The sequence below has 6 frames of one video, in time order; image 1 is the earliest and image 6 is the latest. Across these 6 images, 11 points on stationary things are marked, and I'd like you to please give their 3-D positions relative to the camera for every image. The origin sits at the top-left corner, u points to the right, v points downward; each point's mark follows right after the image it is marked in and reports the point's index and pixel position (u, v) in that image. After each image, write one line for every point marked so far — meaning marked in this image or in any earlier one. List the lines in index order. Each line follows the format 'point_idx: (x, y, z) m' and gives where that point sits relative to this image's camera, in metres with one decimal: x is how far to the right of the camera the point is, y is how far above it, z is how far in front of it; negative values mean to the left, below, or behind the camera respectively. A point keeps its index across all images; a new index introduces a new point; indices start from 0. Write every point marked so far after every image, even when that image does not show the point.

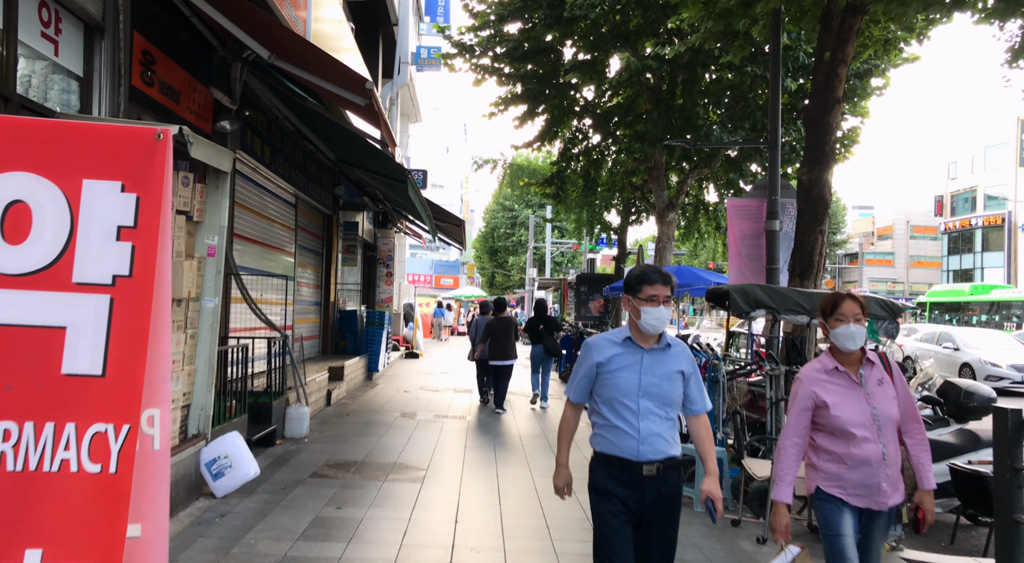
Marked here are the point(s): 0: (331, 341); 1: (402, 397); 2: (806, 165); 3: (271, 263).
0: (-3.1, -1.0, +12.7) m
1: (-1.6, -1.8, +11.2) m
2: (+3.6, +1.4, +9.1) m
3: (-3.2, +0.2, +9.9) m
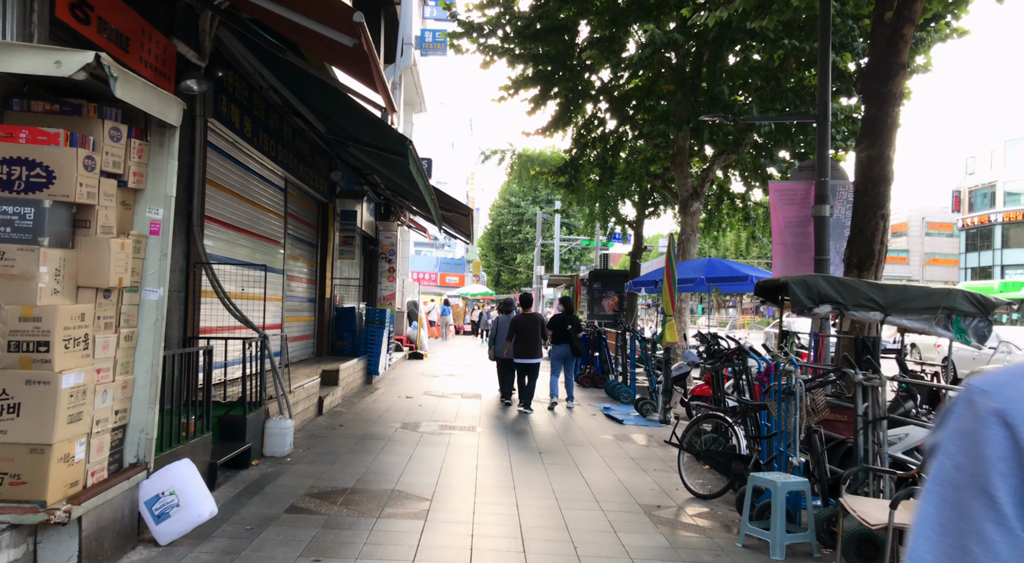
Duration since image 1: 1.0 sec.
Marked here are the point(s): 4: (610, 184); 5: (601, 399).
0: (-2.9, -0.9, +11.6) m
1: (-1.5, -1.7, +10.1) m
2: (+3.8, +1.5, +8.0) m
3: (-3.0, +0.3, +8.8) m
4: (+2.3, +2.2, +17.1) m
5: (+1.4, -1.9, +12.0) m
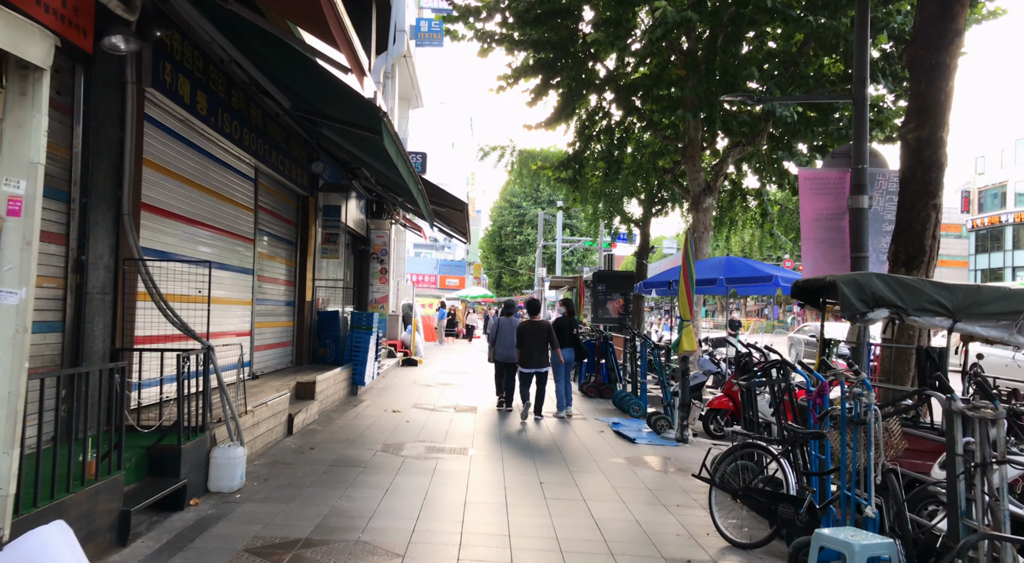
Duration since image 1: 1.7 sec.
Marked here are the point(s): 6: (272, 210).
0: (-2.9, -1.0, +10.6) m
1: (-1.5, -1.7, +9.1) m
2: (+3.8, +1.5, +7.0) m
3: (-3.0, +0.3, +7.8) m
4: (+2.3, +2.2, +16.0) m
5: (+1.4, -1.9, +11.0) m
6: (-3.1, +0.9, +9.5) m
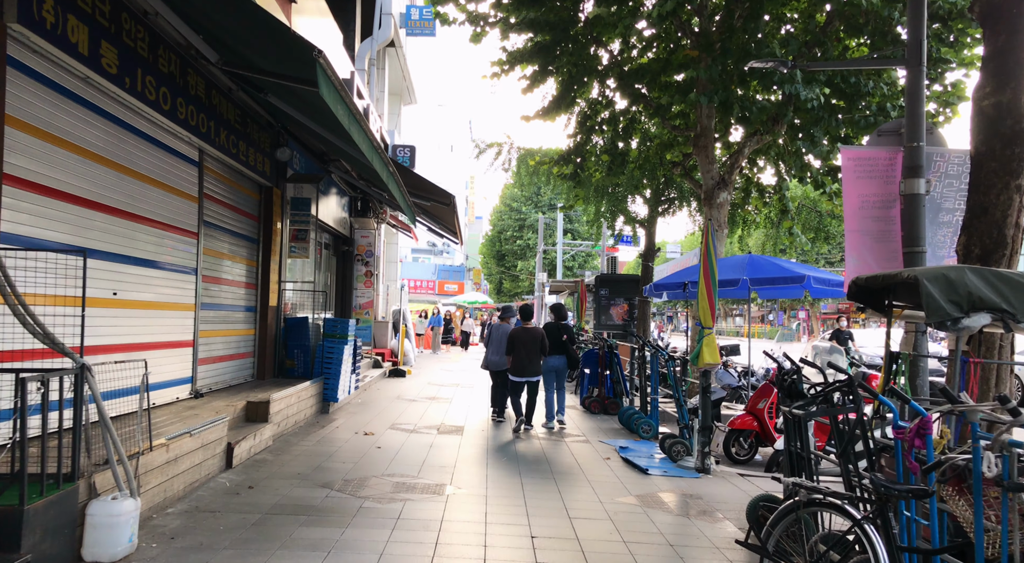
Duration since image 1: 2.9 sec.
0: (-3.0, -1.0, +9.3) m
1: (-1.6, -1.7, +7.8) m
2: (+3.7, +1.5, +5.7) m
3: (-3.1, +0.3, +6.5) m
4: (+2.2, +2.1, +14.8) m
5: (+1.3, -1.9, +9.7) m
6: (-3.2, +0.9, +8.2) m
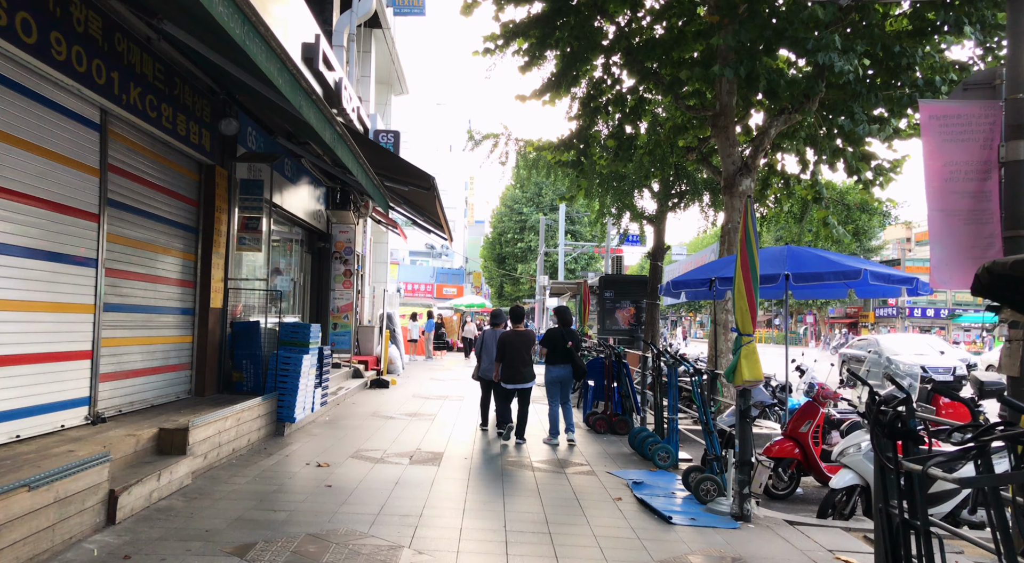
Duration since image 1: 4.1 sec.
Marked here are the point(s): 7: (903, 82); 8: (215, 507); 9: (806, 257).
0: (-3.1, -1.0, +7.8) m
1: (-1.7, -1.7, +6.3) m
2: (+3.5, +1.6, +4.2) m
3: (-3.2, +0.4, +5.0) m
4: (+2.1, +2.1, +13.2) m
5: (+1.2, -1.9, +8.1) m
6: (-3.3, +0.9, +6.7) m
7: (+5.7, +2.9, +10.8) m
8: (-2.1, -1.6, +5.1) m
9: (+2.8, +0.2, +6.9) m
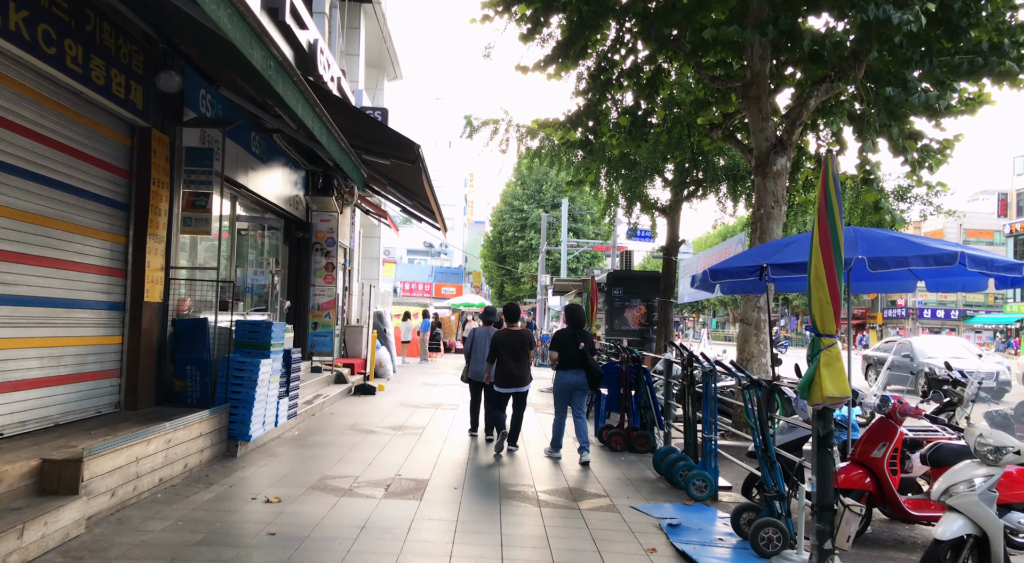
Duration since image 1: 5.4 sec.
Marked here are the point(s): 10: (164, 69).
0: (-3.1, -0.9, +6.4) m
1: (-1.7, -1.6, +4.8) m
2: (+3.5, +1.7, +2.8) m
3: (-3.2, +0.5, +3.6) m
4: (+2.1, +2.2, +11.8) m
5: (+1.2, -1.8, +6.7) m
6: (-3.3, +1.0, +5.3) m
7: (+5.7, +3.0, +9.4) m
8: (-2.1, -1.5, +3.7) m
9: (+2.8, +0.3, +5.5) m
10: (-3.0, +1.8, +6.4) m
